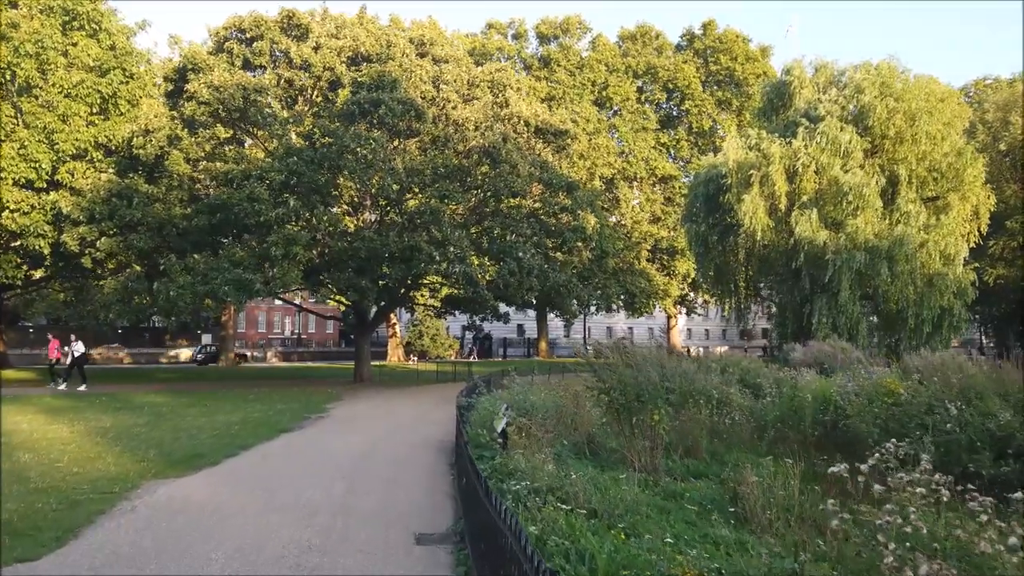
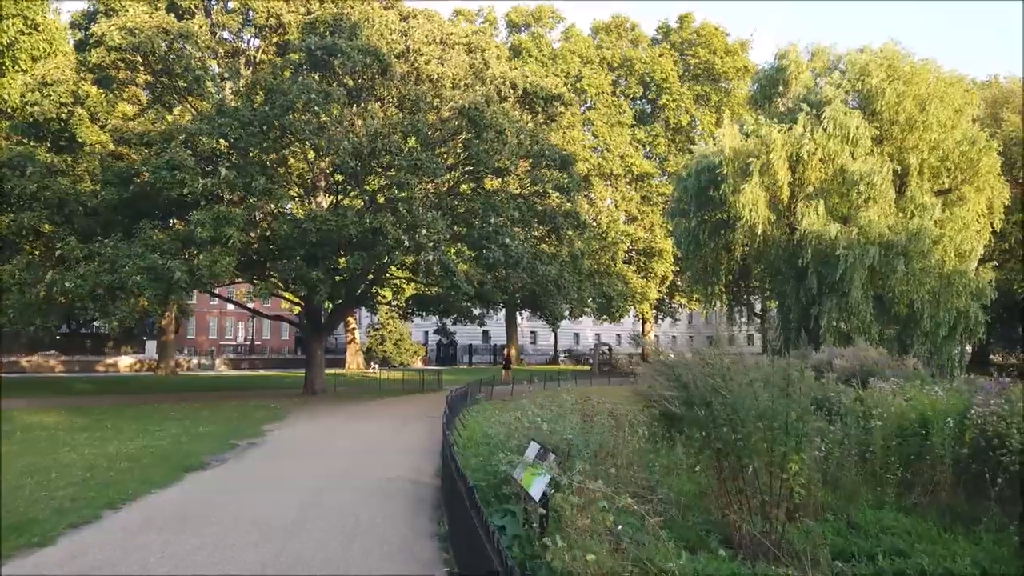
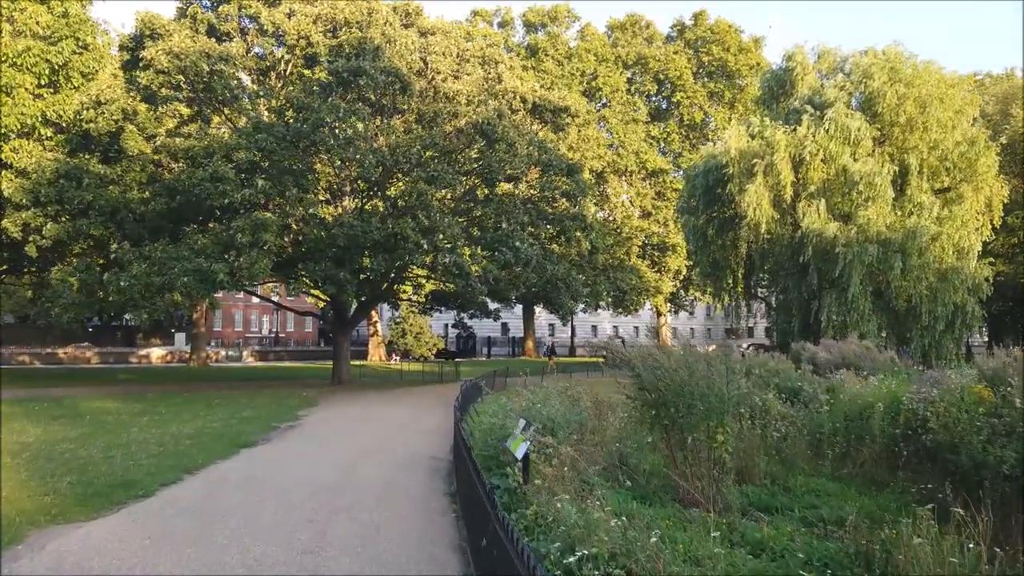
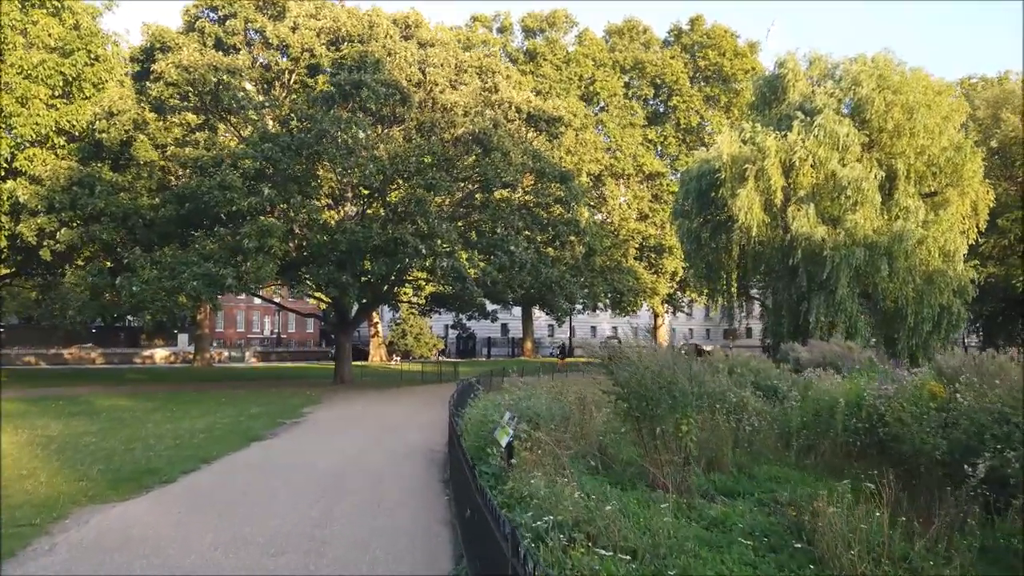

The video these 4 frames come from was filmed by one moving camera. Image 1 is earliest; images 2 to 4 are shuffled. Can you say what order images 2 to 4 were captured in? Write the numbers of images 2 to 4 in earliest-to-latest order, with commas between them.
4, 3, 2
